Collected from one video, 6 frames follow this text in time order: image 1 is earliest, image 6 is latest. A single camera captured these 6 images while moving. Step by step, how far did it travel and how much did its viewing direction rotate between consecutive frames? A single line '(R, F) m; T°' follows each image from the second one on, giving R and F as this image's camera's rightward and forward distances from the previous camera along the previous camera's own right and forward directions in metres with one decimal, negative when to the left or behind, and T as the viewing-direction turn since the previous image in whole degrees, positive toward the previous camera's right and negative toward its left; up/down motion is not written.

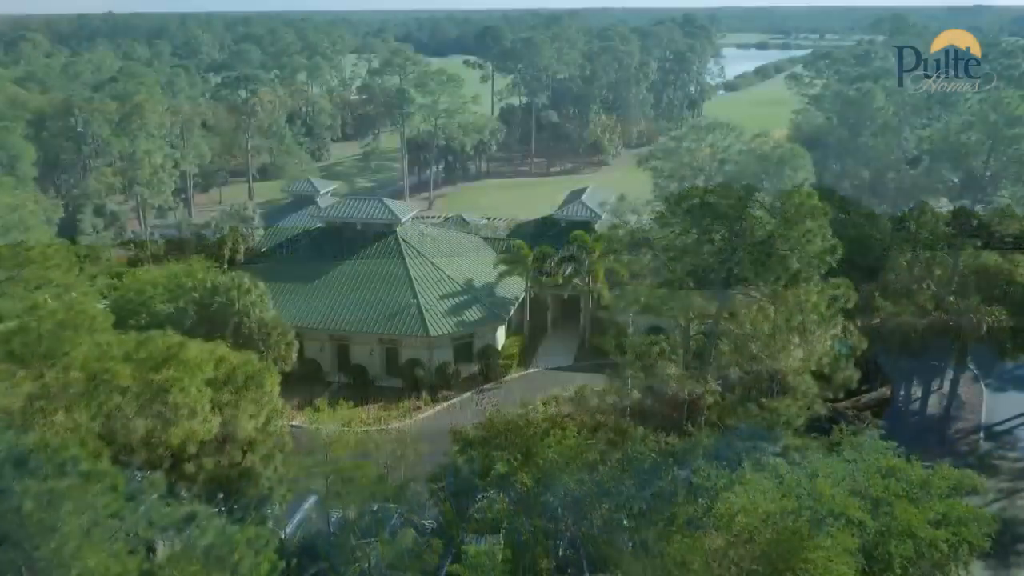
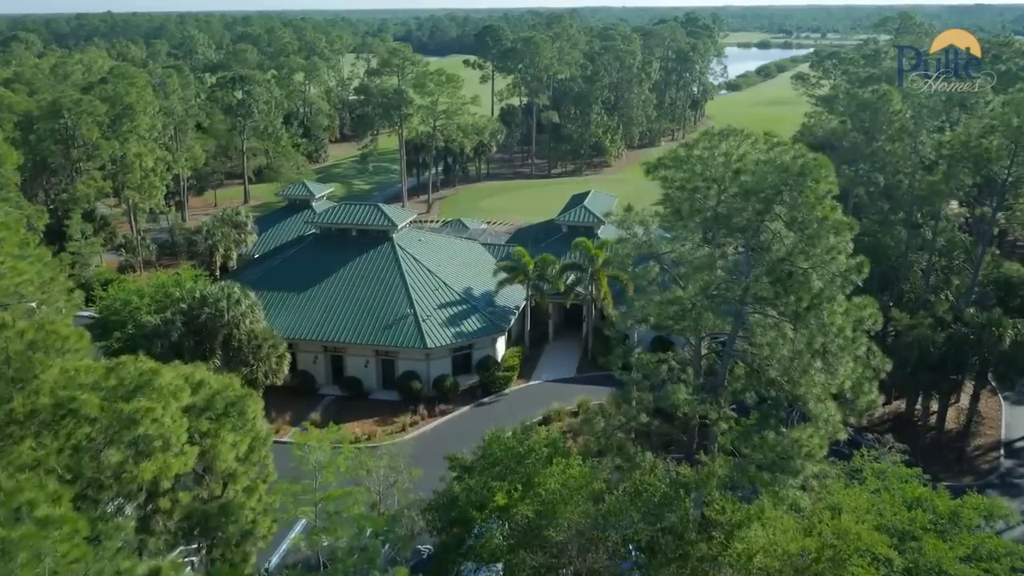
(0.0, +1.3) m; 0°
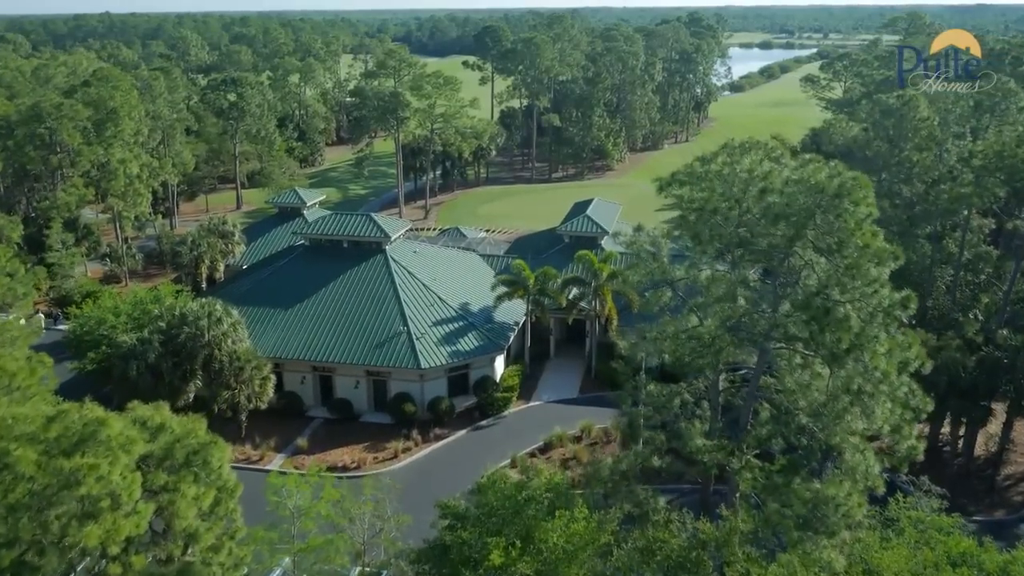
(+0.1, +2.0) m; 0°
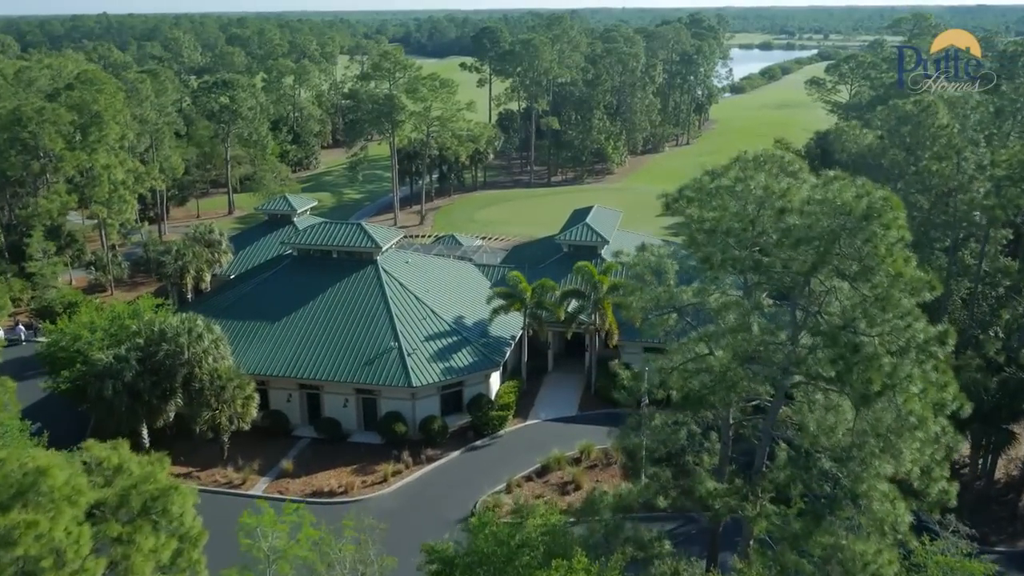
(+0.1, +1.5) m; 0°
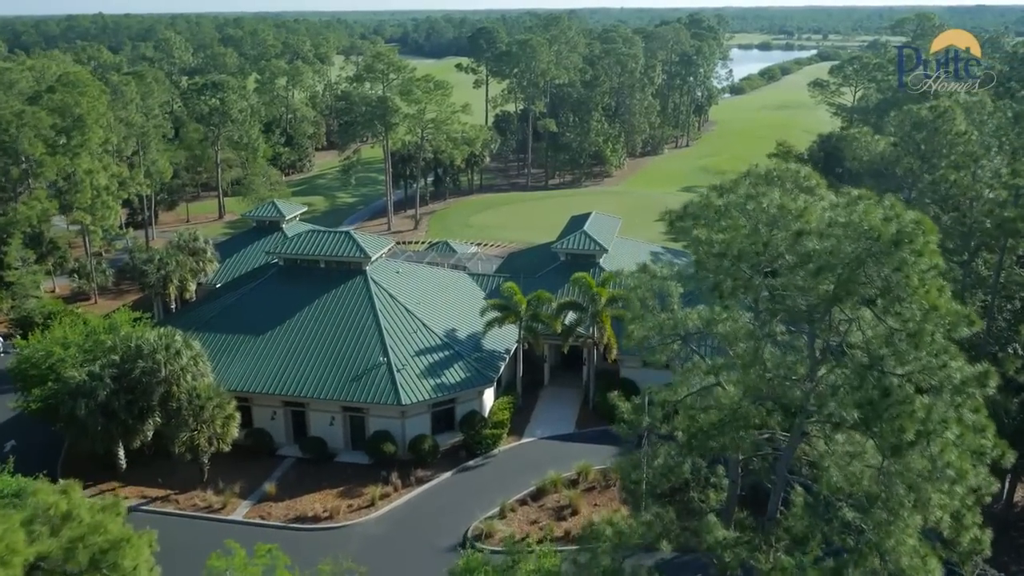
(+0.1, +1.4) m; 0°
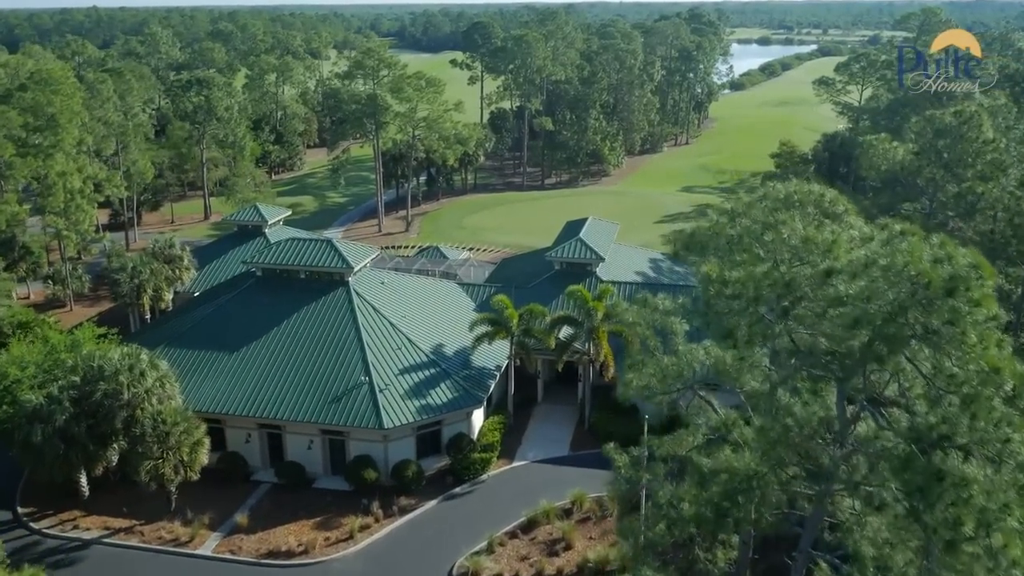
(+0.2, +1.9) m; 0°
